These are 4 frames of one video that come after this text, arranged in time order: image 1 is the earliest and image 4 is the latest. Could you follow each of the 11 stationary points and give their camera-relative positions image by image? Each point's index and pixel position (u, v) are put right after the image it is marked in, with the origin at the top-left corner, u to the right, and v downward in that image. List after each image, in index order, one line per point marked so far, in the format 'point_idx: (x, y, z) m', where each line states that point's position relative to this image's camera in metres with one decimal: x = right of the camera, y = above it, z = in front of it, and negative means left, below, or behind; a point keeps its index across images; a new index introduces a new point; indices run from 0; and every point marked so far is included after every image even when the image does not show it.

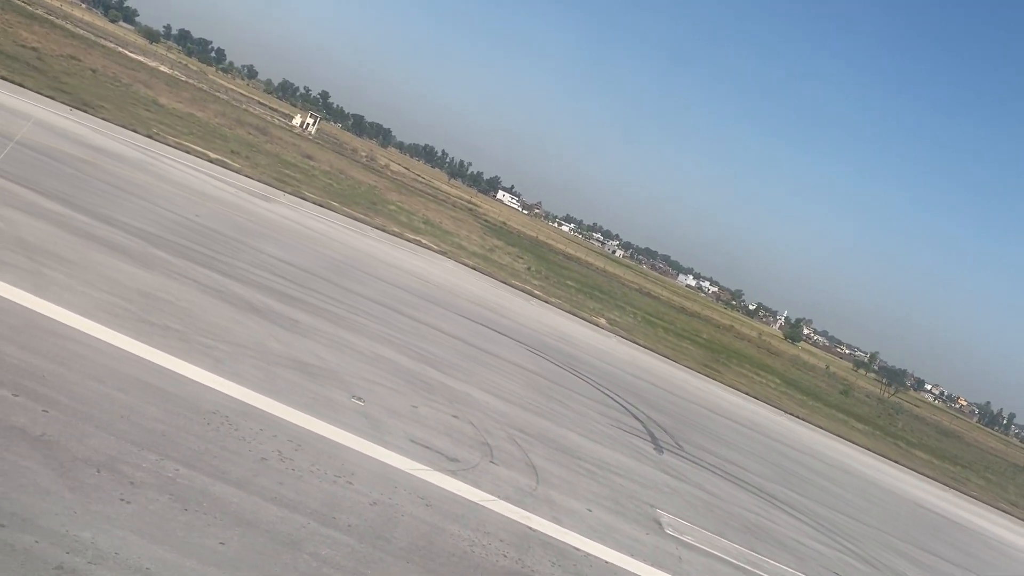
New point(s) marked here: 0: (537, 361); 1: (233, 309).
0: (+0.5, -1.4, +16.8) m
1: (-3.0, -0.2, +9.6) m
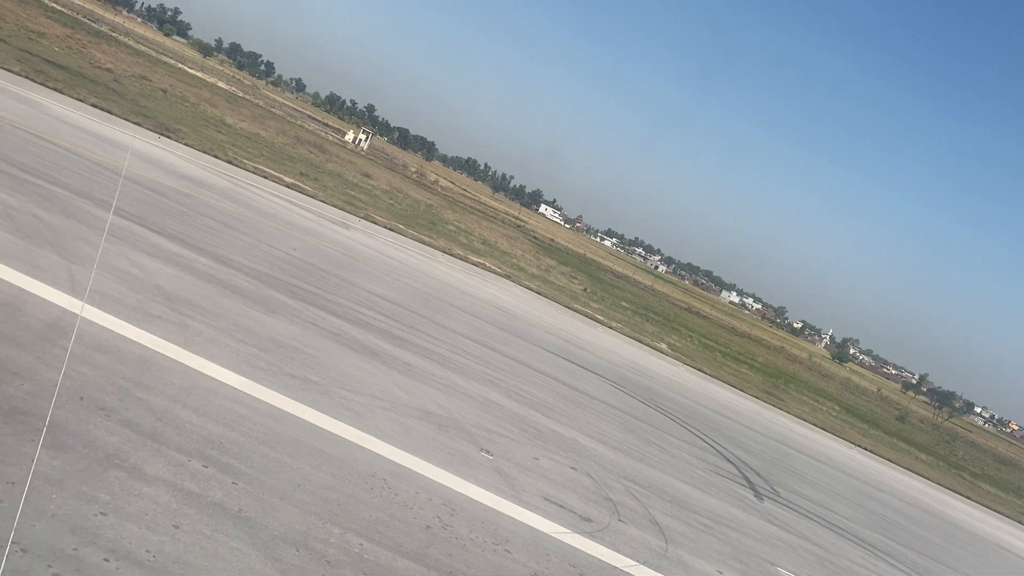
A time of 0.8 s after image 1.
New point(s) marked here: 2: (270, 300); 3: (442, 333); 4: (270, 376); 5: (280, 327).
0: (+2.0, -2.0, +16.7) m
1: (-1.7, -0.7, +9.7) m
2: (-2.8, -0.1, +10.5) m
3: (-1.1, -0.7, +14.1) m
4: (-2.0, -0.7, +7.5) m
5: (-2.4, -0.4, +9.4) m
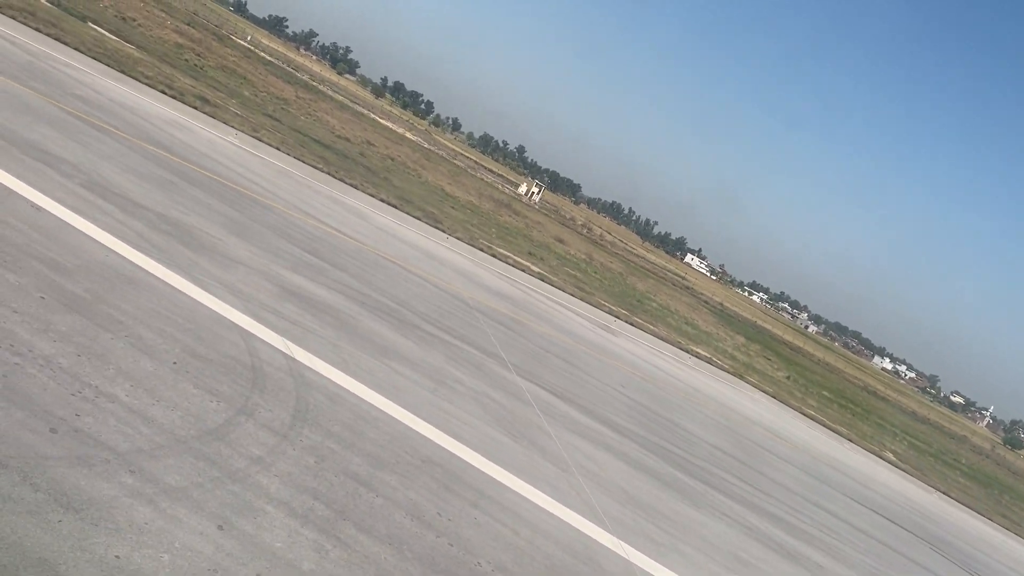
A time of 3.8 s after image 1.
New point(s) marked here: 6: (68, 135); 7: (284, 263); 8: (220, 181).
0: (+7.6, -4.9, +15.6) m
1: (+2.9, -2.9, +9.5) m
2: (+2.0, -2.3, +10.5) m
3: (+4.2, -3.2, +13.7) m
4: (+2.2, -2.7, +7.3) m
5: (+2.2, -2.5, +9.3) m
6: (-5.5, +1.9, +11.2) m
7: (-2.7, +0.3, +10.6) m
8: (-4.6, +1.7, +14.1) m
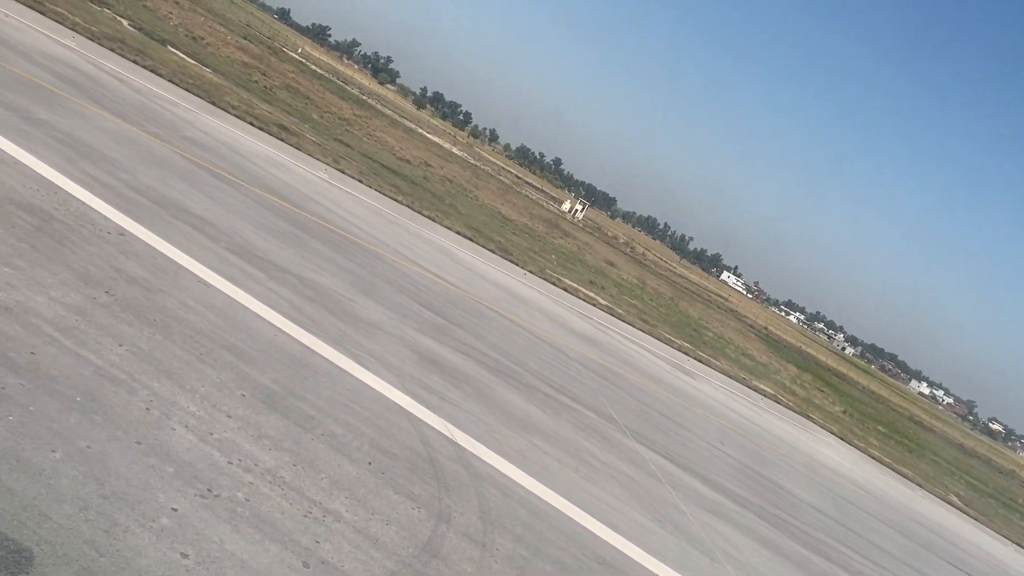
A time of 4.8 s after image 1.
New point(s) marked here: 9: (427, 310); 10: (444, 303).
0: (+9.2, -6.0, +15.1) m
1: (+4.2, -3.7, +9.2) m
2: (+3.4, -3.1, +10.3) m
3: (+5.8, -4.2, +13.3) m
4: (+3.5, -3.5, +7.1) m
5: (+3.5, -3.3, +9.1) m
6: (-4.0, +1.3, +11.3) m
7: (-1.2, -0.4, +10.6) m
8: (-2.9, +1.0, +14.2) m
9: (-1.1, -0.3, +12.1) m
10: (-1.0, -0.2, +13.4) m
